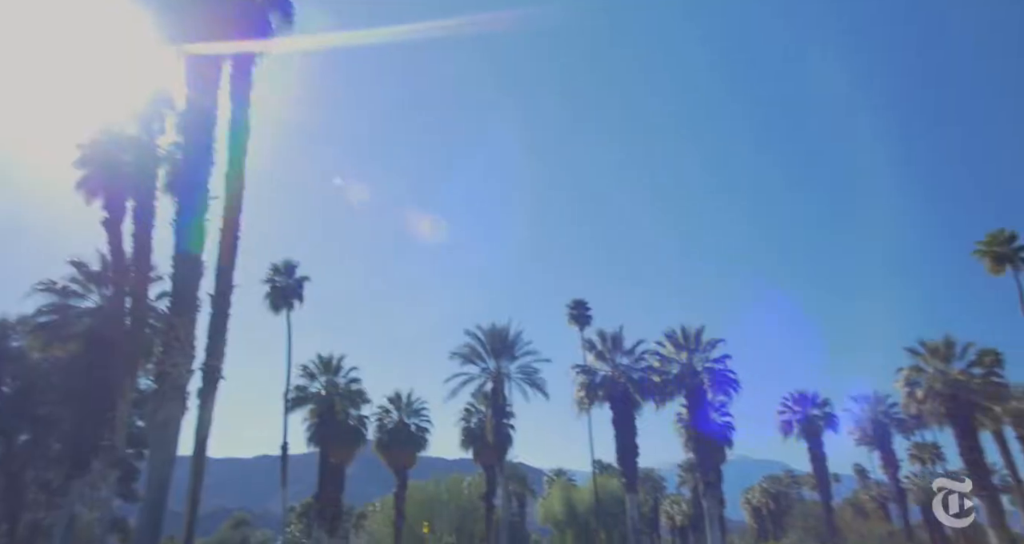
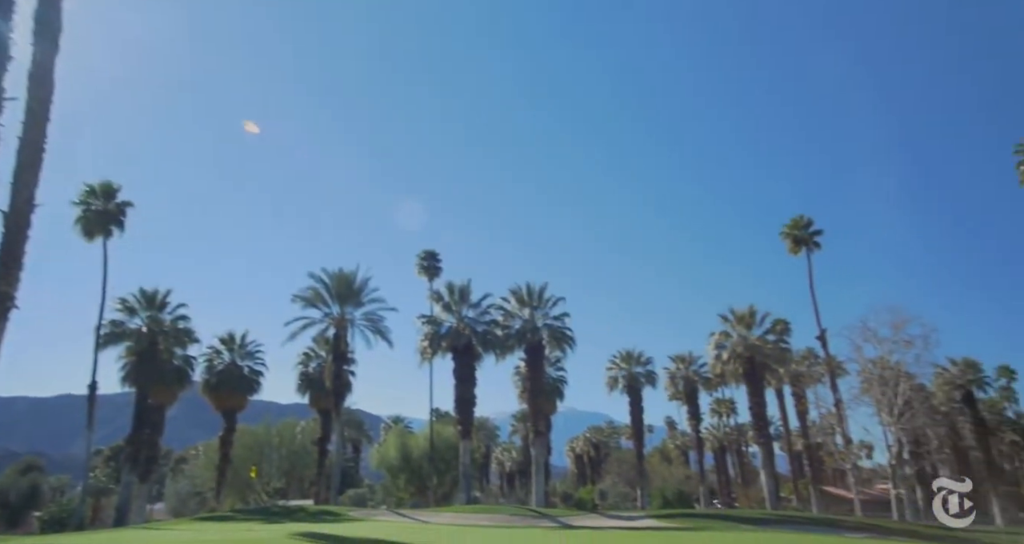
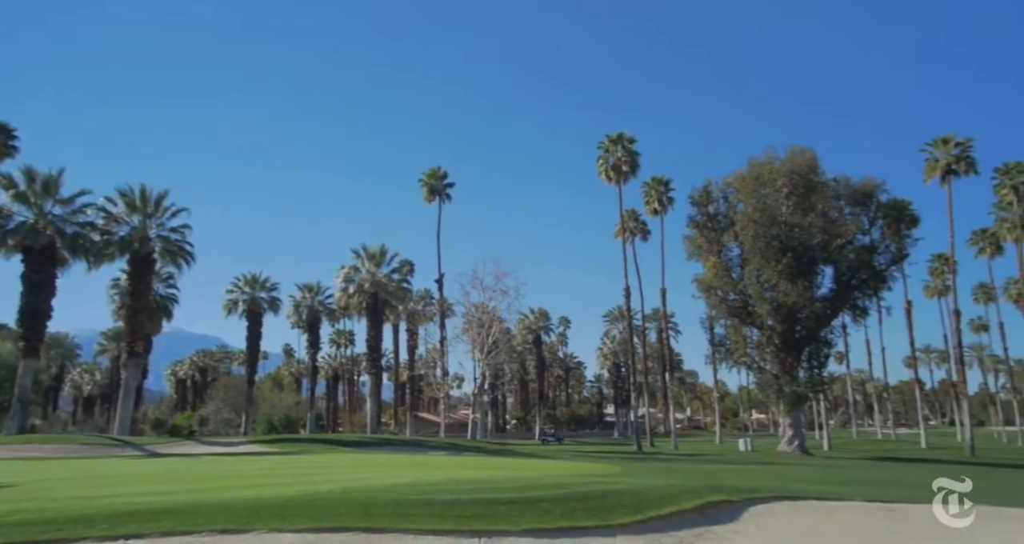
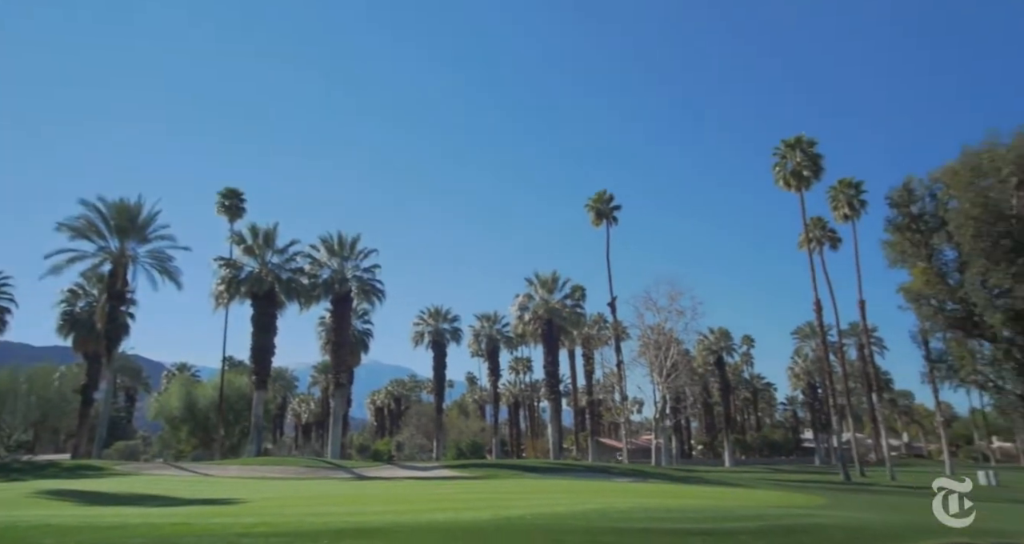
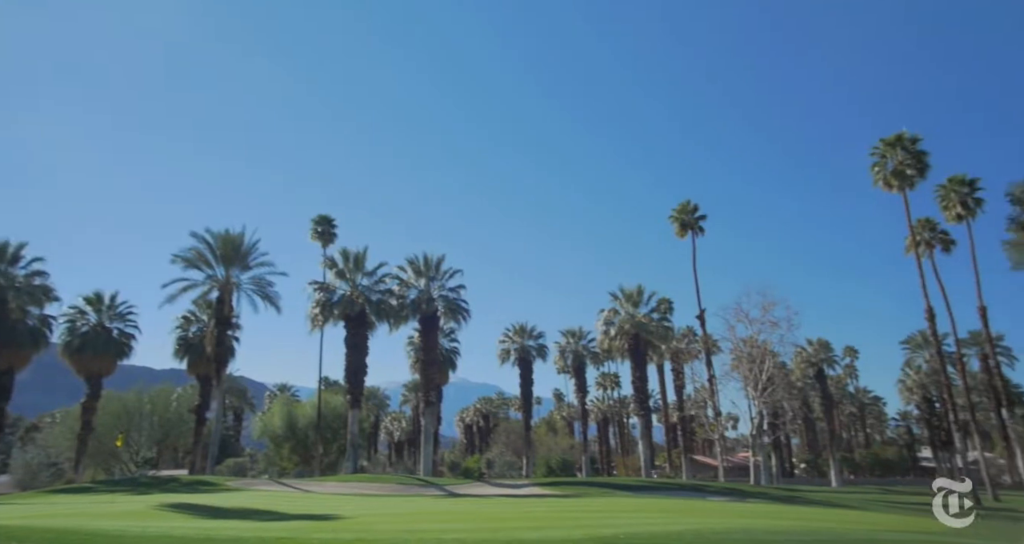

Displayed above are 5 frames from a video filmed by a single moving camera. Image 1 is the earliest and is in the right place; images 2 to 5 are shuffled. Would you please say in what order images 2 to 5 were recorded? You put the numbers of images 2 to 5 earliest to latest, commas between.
2, 5, 4, 3
